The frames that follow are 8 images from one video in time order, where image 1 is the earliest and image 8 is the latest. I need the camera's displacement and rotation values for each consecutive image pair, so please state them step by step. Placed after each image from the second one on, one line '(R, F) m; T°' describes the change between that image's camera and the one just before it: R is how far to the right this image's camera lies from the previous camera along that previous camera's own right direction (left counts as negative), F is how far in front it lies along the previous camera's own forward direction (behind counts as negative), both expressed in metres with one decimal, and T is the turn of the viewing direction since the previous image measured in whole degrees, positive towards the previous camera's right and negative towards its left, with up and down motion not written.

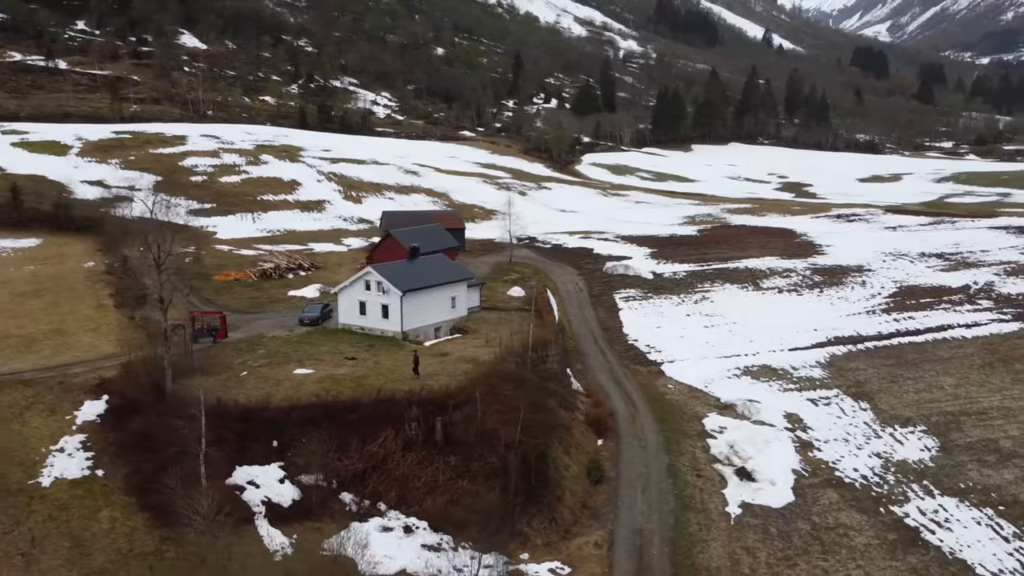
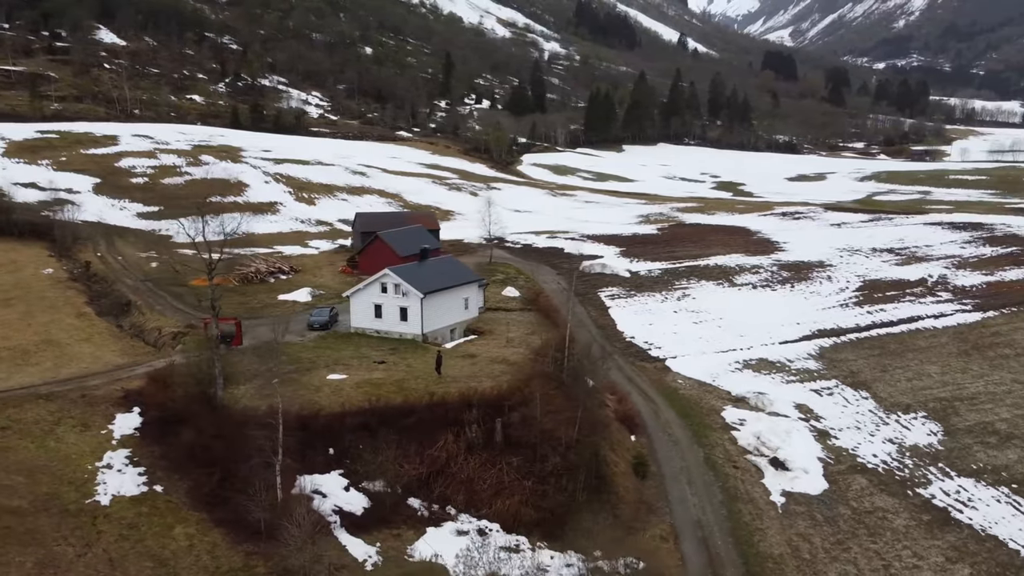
(-3.1, +0.2) m; +5°
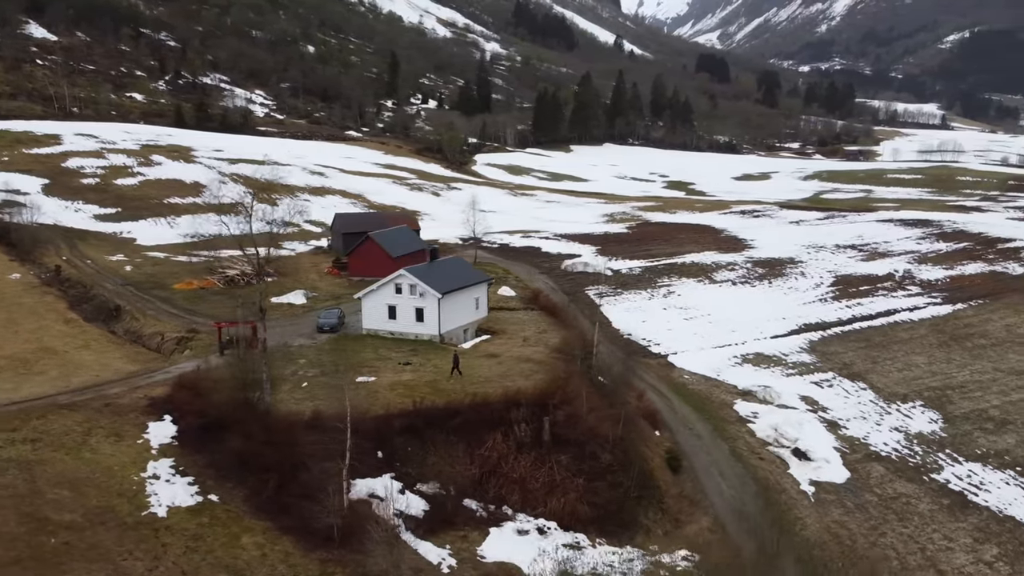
(-2.5, +0.1) m; +4°
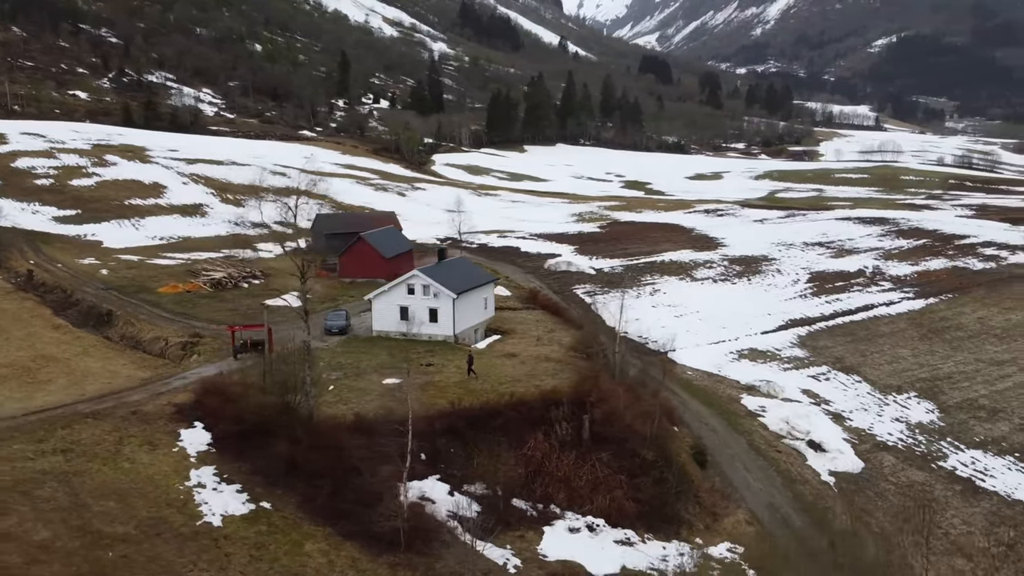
(-2.1, +0.1) m; +4°
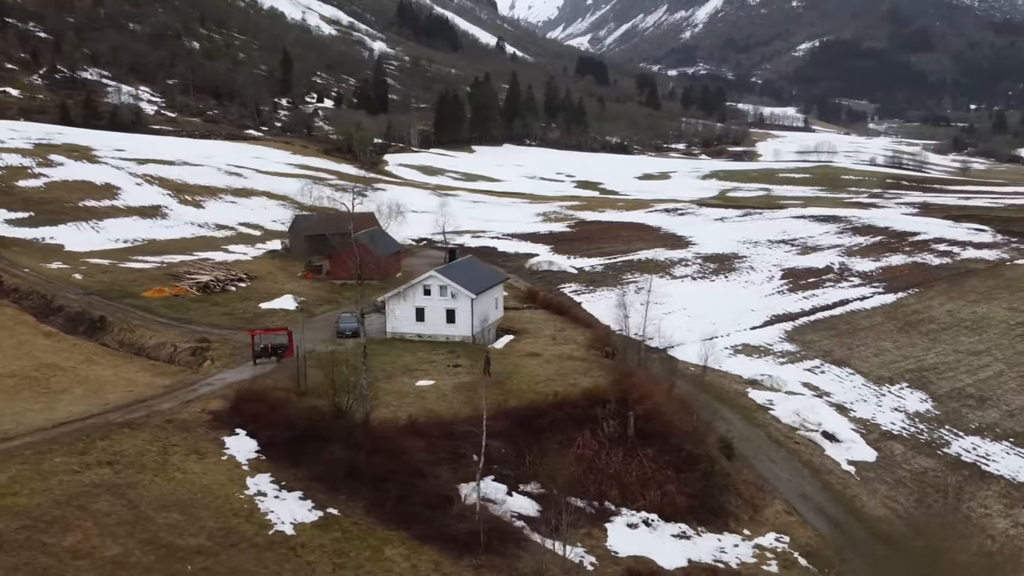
(-2.4, +0.1) m; +4°
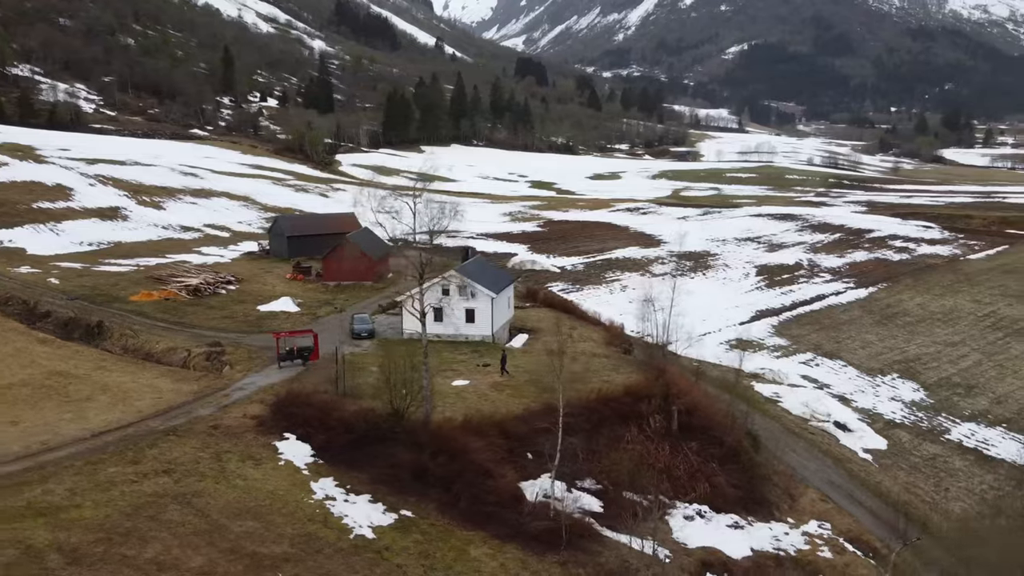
(-2.4, +0.1) m; +4°
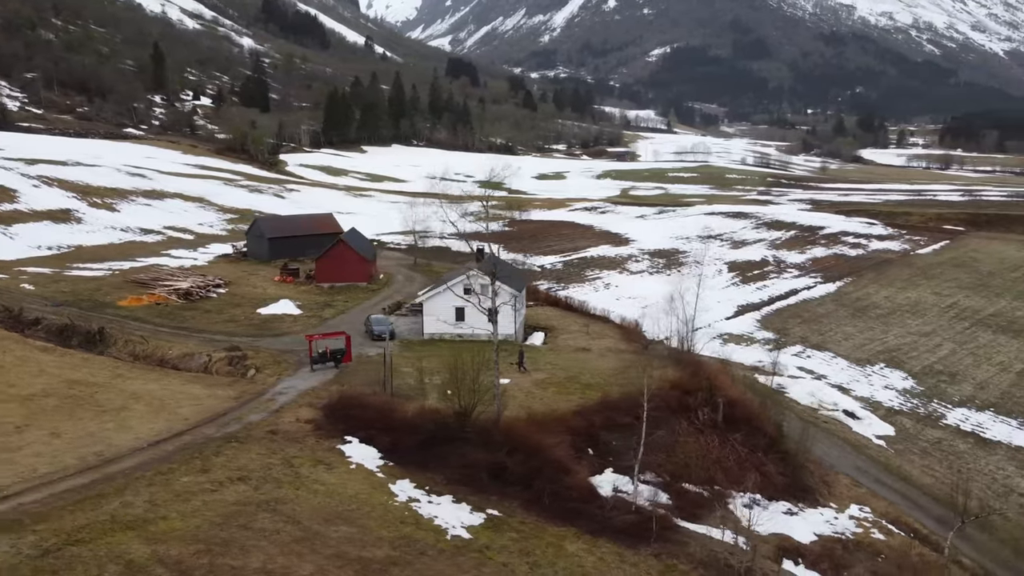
(-2.7, 0.0) m; +5°
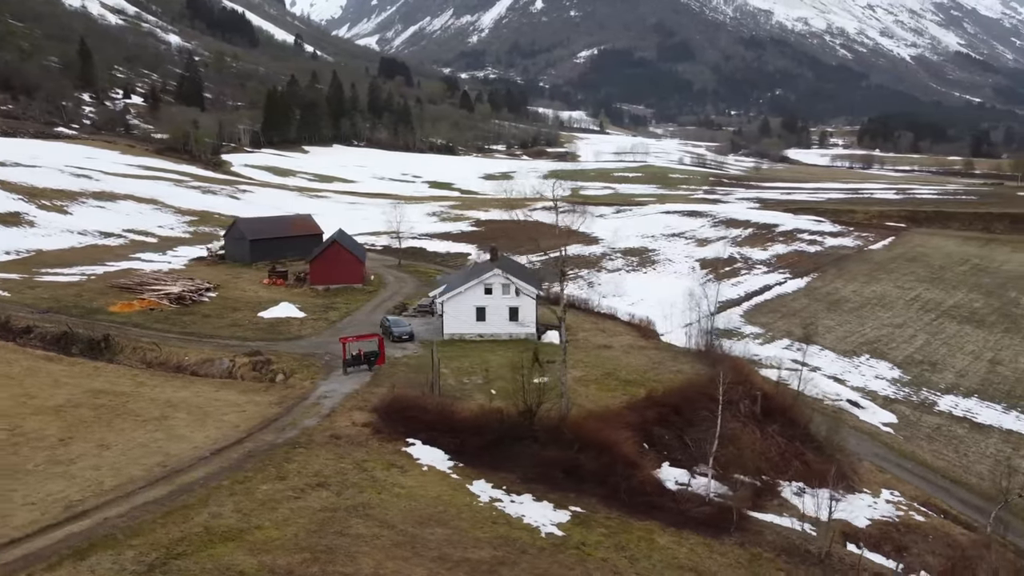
(-2.7, 0.0) m; +4°
